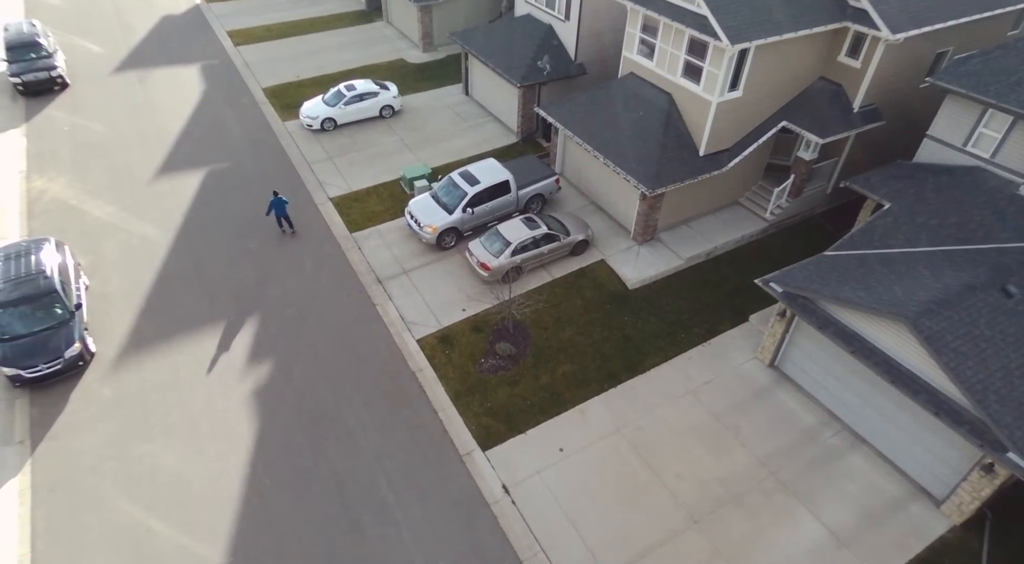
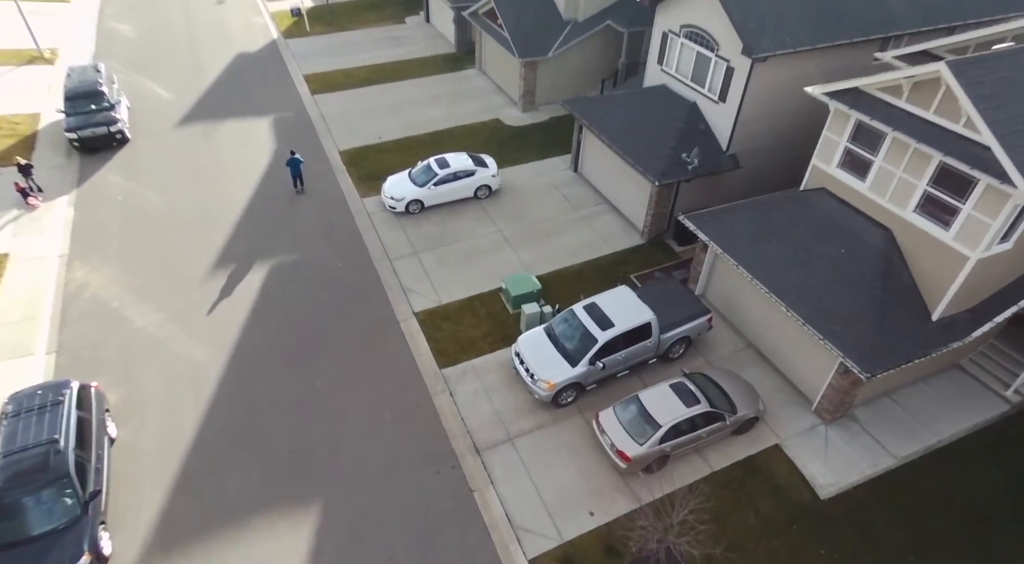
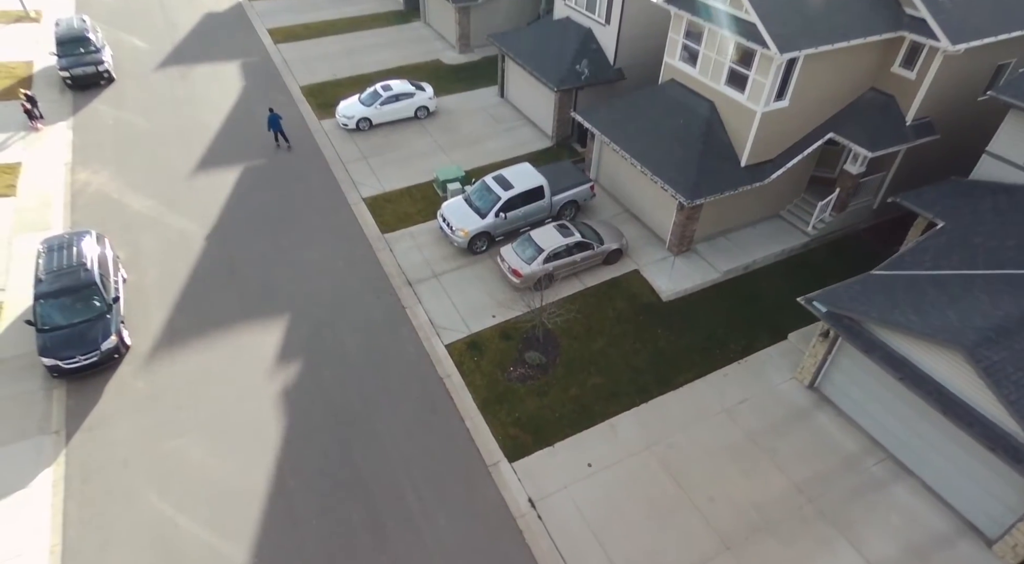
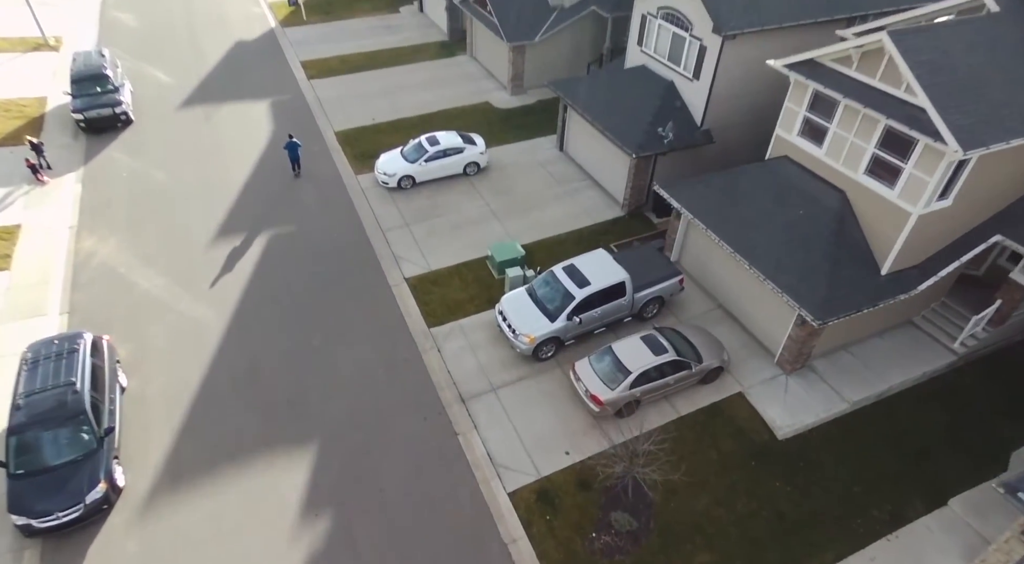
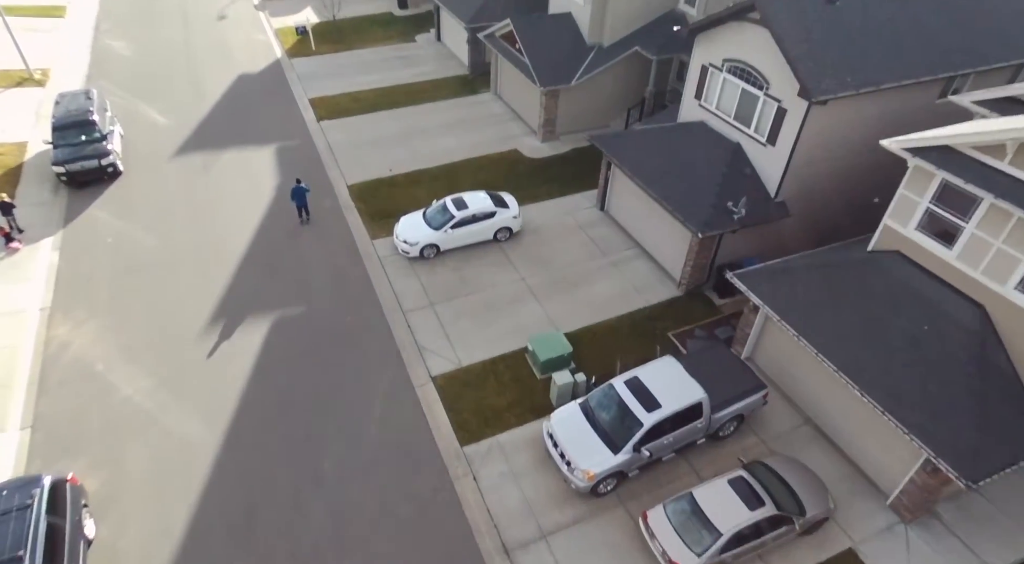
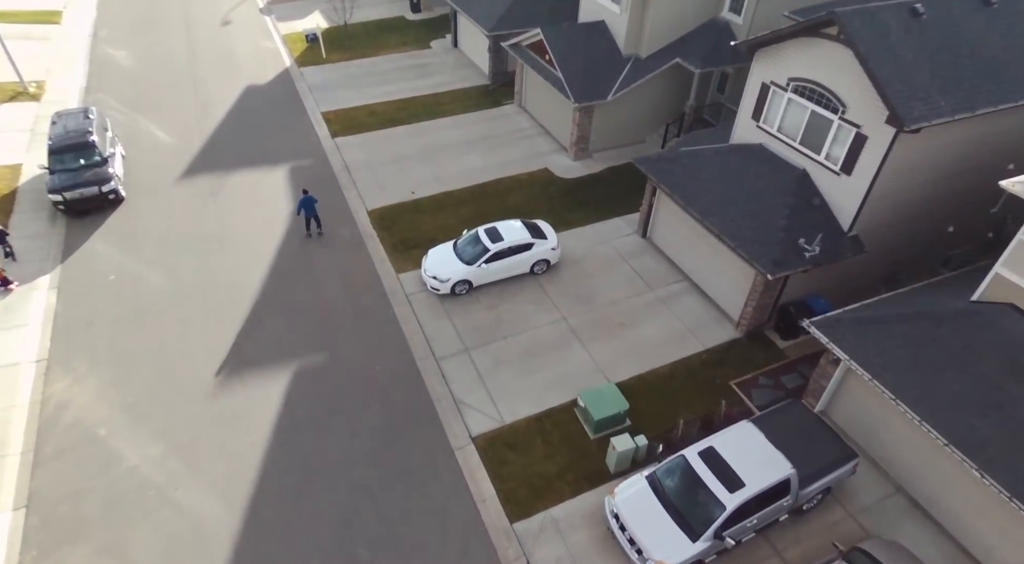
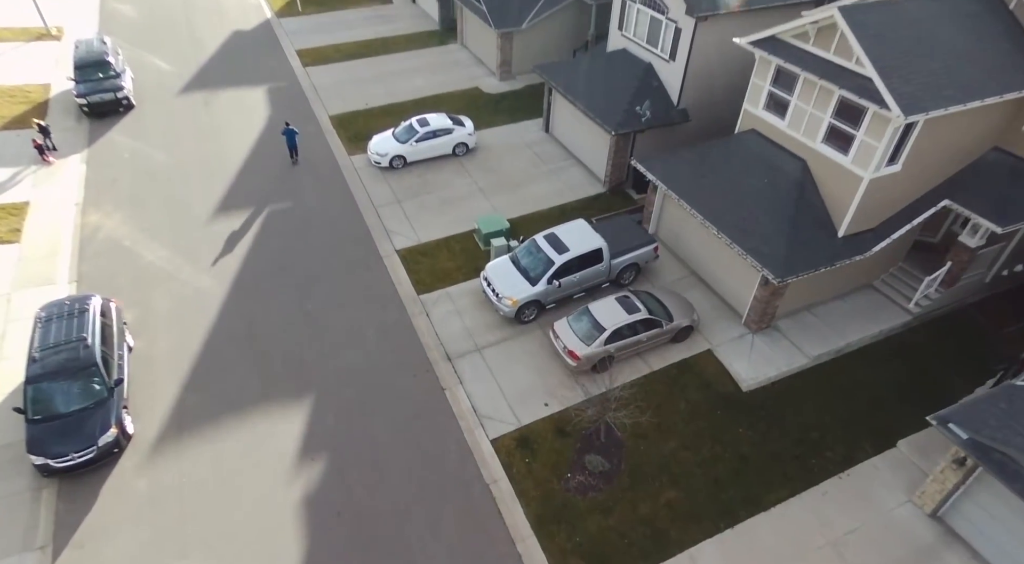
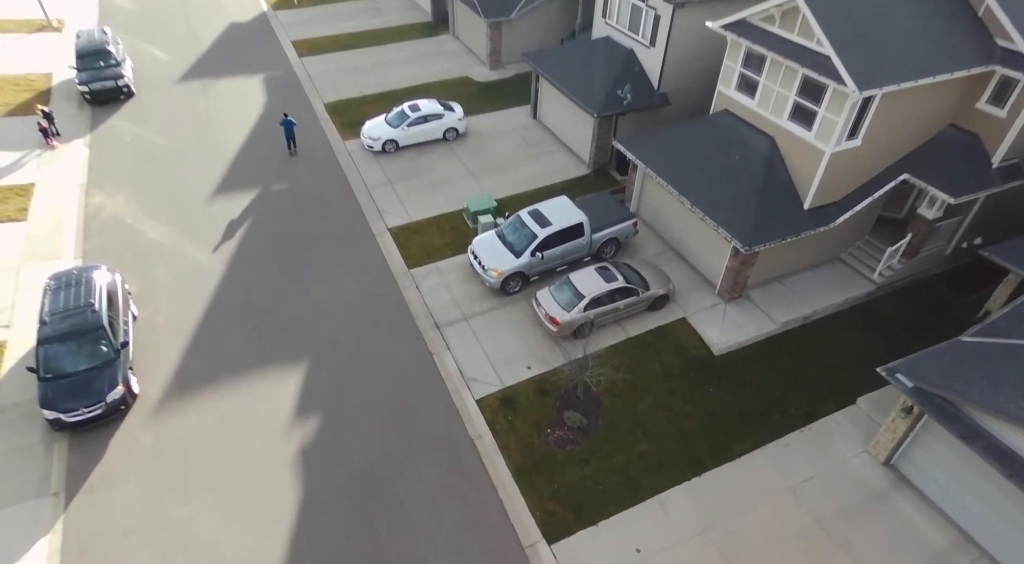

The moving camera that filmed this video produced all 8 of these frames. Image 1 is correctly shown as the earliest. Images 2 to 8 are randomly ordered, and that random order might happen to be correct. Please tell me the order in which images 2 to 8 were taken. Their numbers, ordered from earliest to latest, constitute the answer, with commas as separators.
3, 8, 7, 4, 2, 5, 6
